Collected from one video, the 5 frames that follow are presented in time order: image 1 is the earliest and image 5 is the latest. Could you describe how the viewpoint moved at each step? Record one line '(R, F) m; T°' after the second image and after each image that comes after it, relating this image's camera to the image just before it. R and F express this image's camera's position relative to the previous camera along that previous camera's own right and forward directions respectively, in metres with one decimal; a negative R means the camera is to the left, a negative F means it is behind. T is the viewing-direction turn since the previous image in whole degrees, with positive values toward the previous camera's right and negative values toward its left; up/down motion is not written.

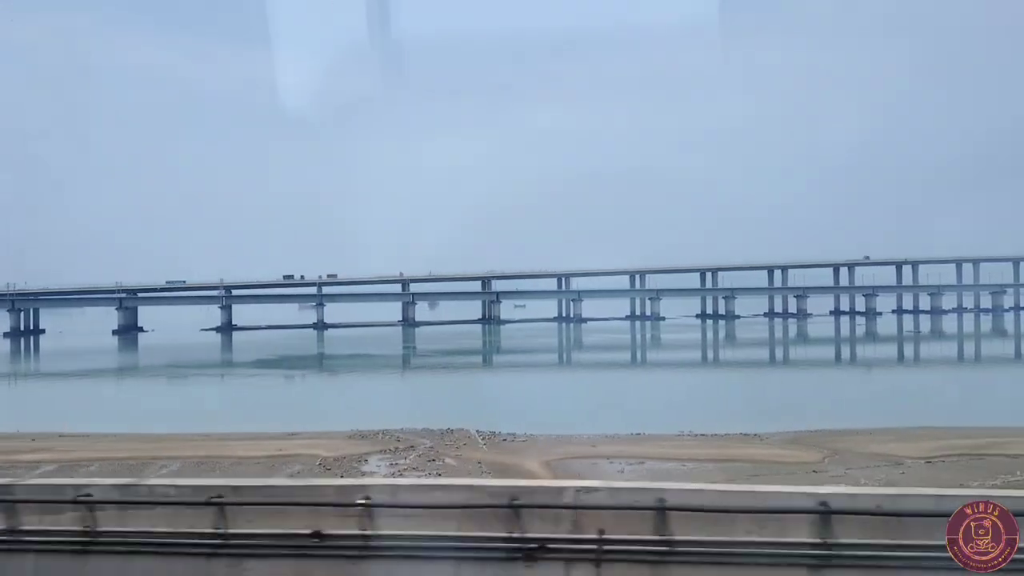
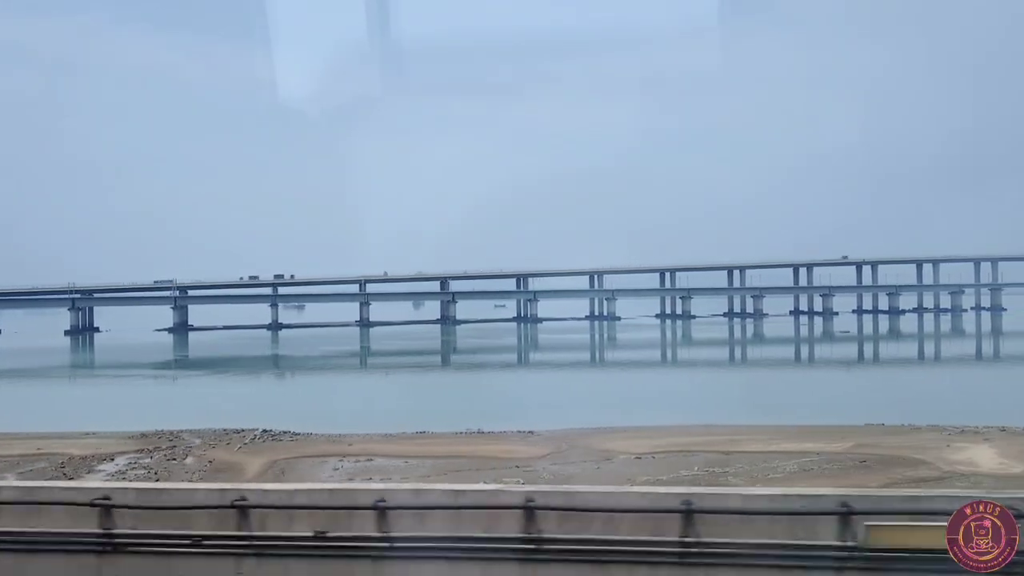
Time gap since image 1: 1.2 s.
(-0.7, +0.1) m; 0°
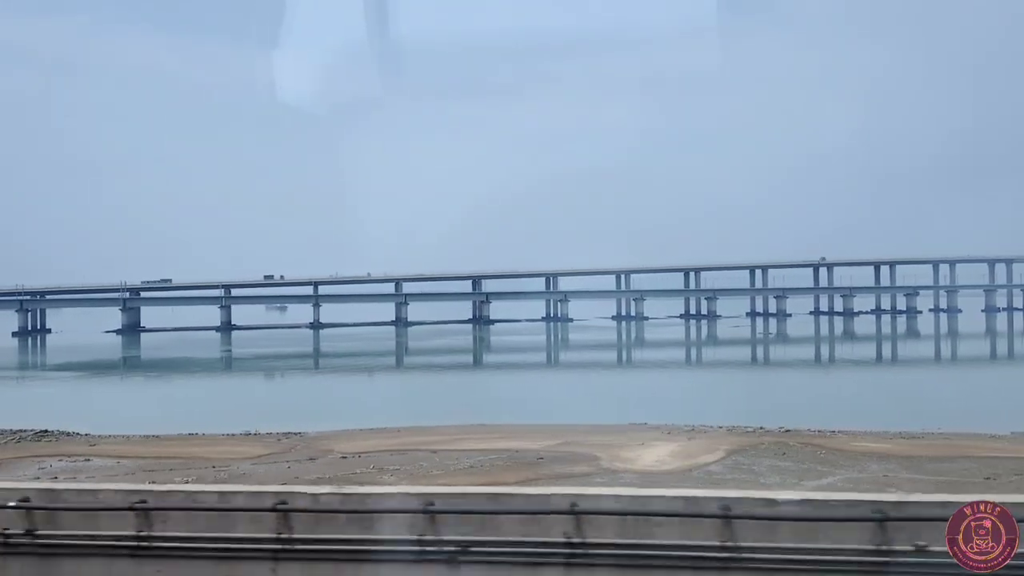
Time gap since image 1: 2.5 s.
(+1.1, -0.1) m; 0°
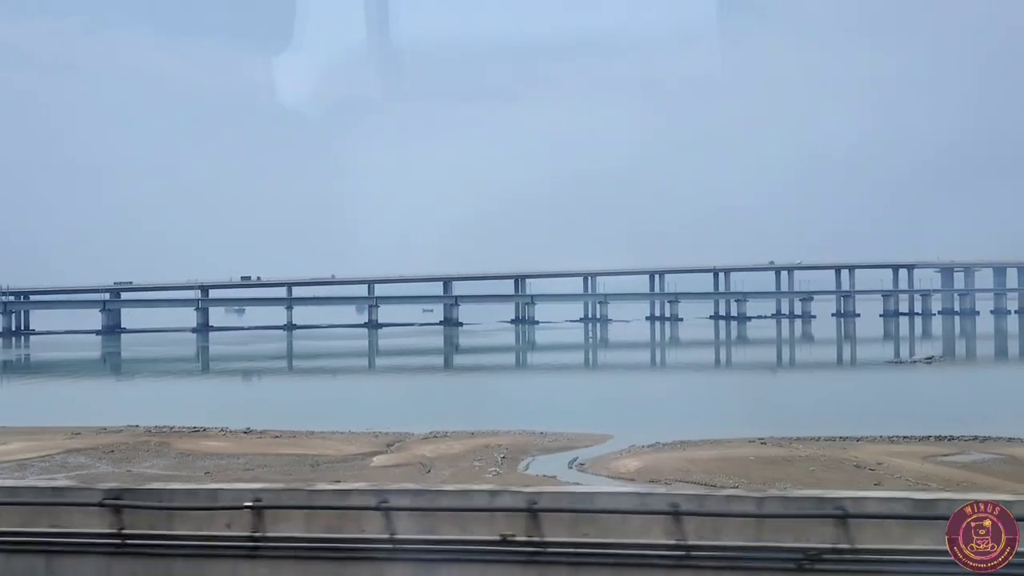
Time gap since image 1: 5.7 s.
(-2.7, +0.3) m; 0°
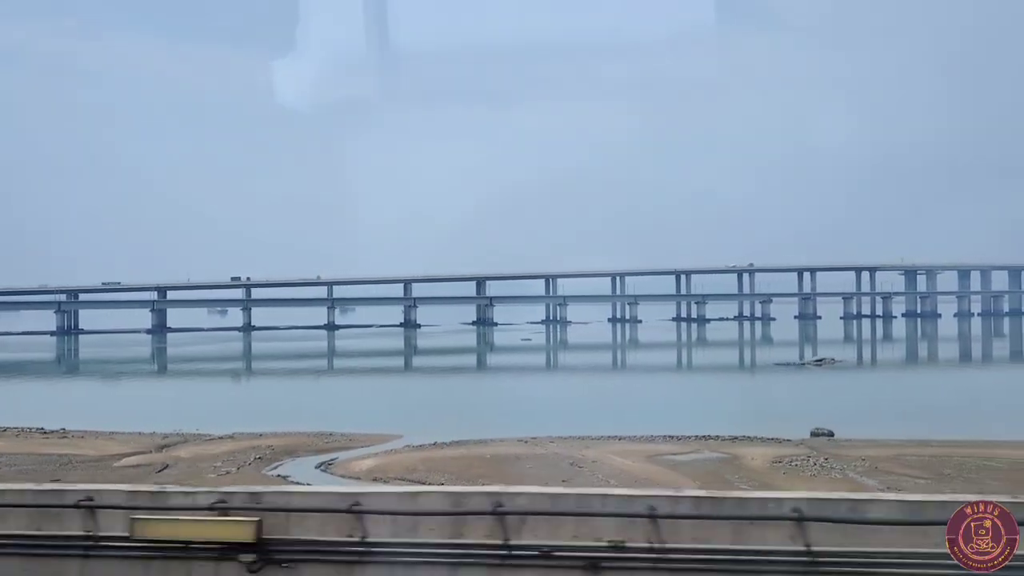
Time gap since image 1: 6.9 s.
(+2.0, -0.2) m; 0°
